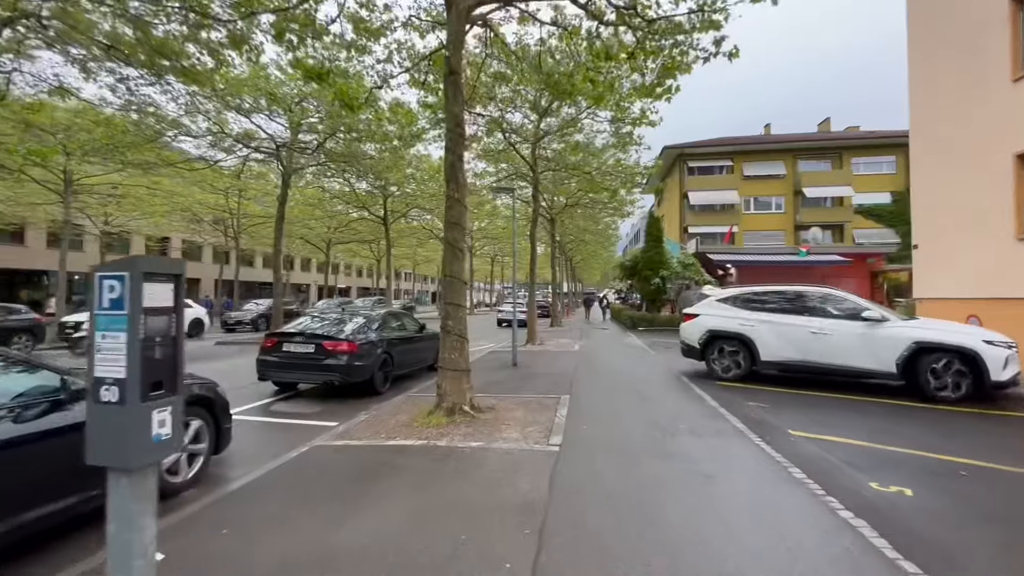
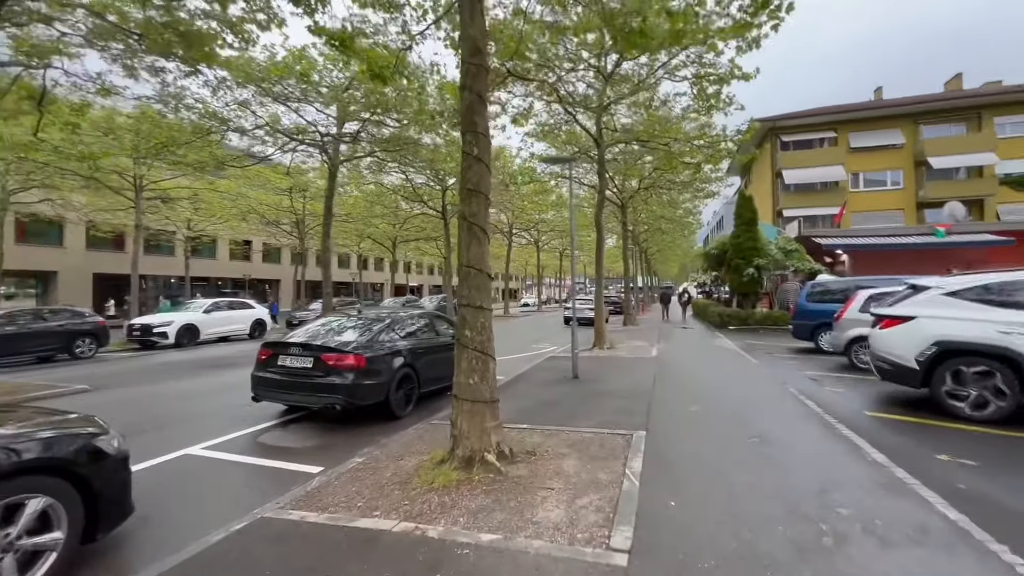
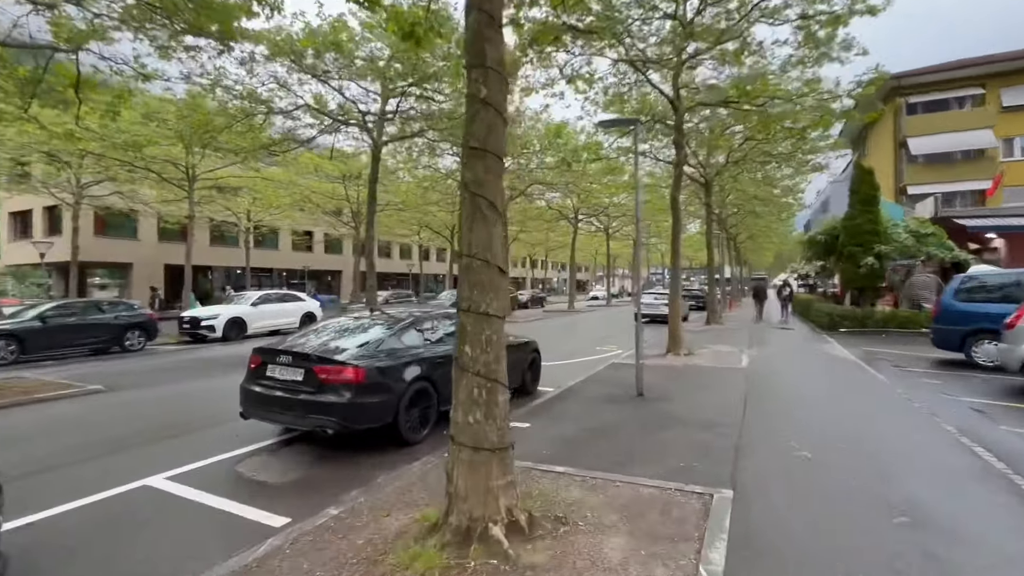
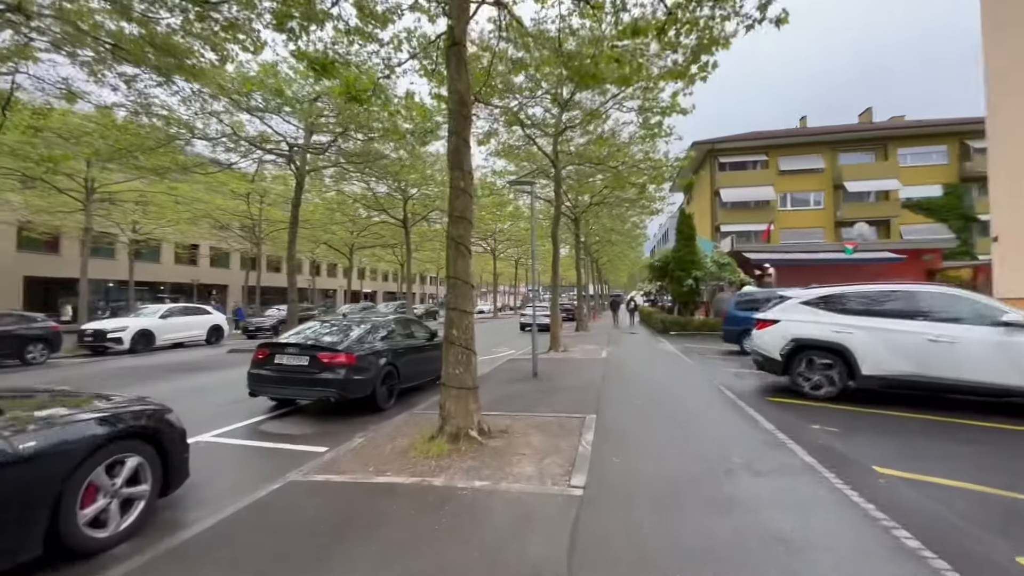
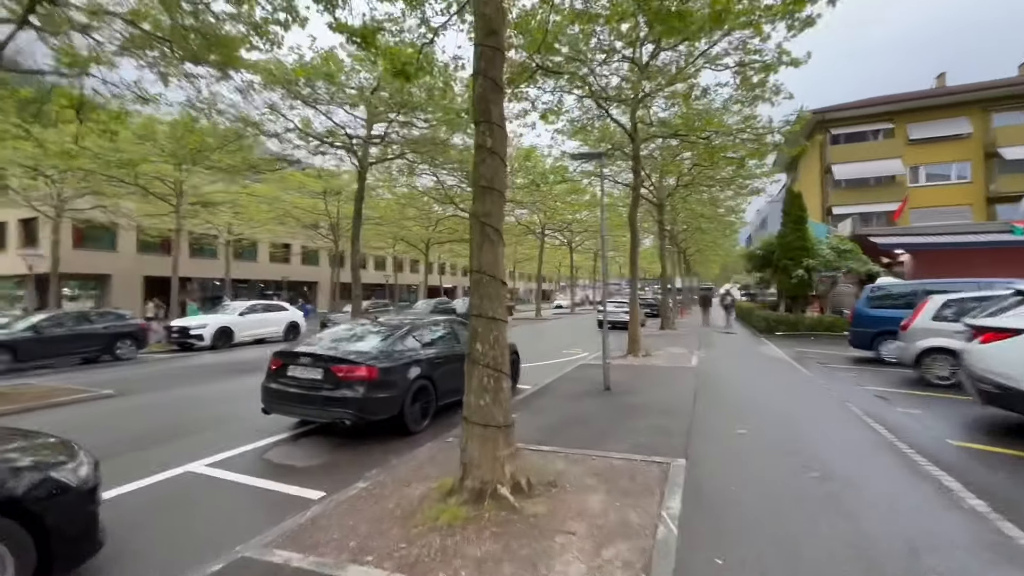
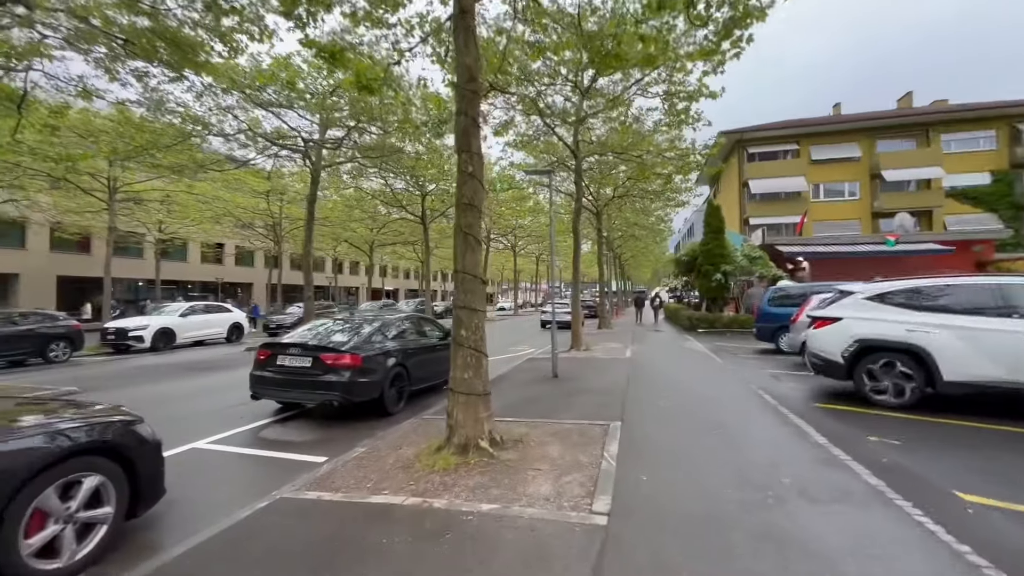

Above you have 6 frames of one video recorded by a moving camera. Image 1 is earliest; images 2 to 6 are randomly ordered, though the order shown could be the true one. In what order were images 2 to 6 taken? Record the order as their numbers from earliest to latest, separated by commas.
4, 6, 2, 5, 3
